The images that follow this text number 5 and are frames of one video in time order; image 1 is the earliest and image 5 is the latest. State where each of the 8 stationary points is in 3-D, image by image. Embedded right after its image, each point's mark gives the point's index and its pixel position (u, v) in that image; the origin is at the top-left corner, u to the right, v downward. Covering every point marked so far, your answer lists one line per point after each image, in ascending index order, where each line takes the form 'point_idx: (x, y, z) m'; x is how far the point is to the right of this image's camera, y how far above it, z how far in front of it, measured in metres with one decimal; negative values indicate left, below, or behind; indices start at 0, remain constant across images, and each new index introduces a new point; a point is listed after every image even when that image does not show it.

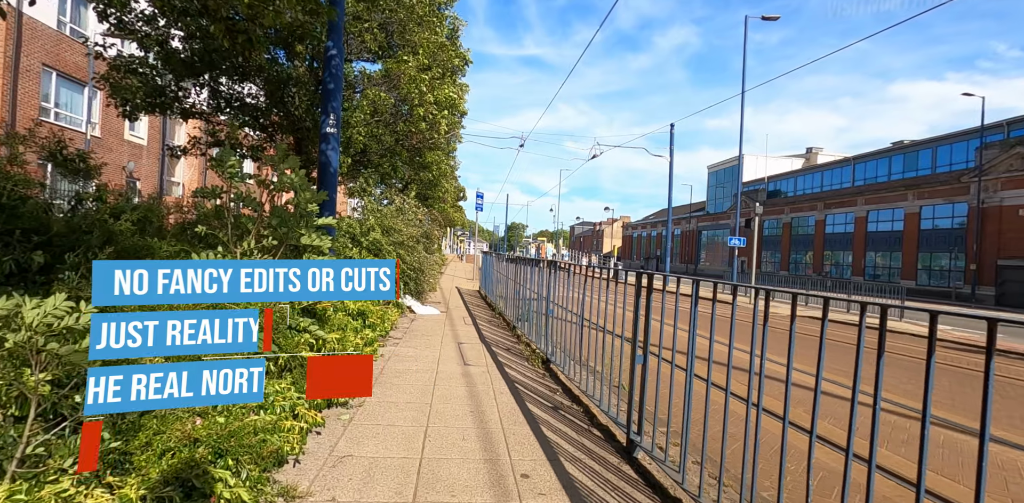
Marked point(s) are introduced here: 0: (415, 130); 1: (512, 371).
0: (-2.1, +2.6, +9.6) m
1: (0.0, -1.5, +5.5) m
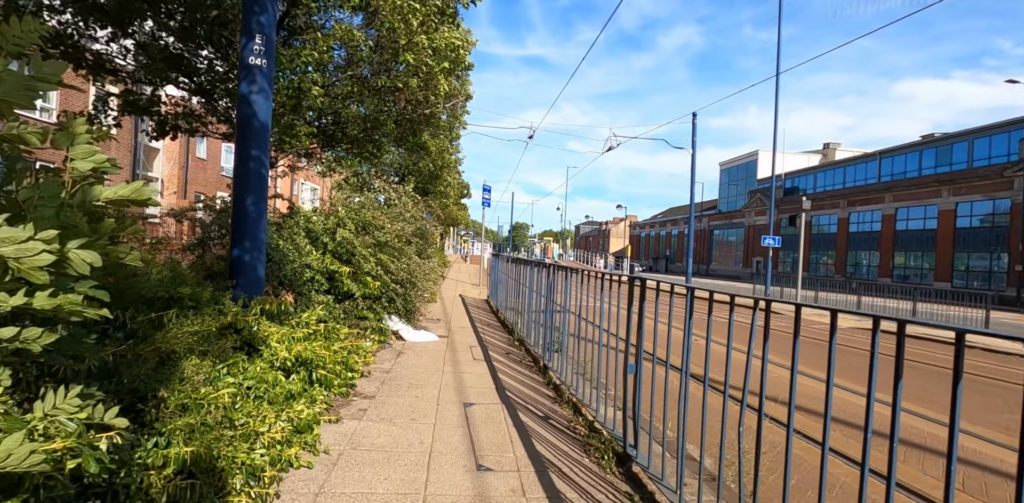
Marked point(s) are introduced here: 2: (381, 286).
0: (-1.7, +2.5, +7.1) m
1: (+0.3, -1.5, +3.0) m
2: (-1.8, -0.5, +6.2) m
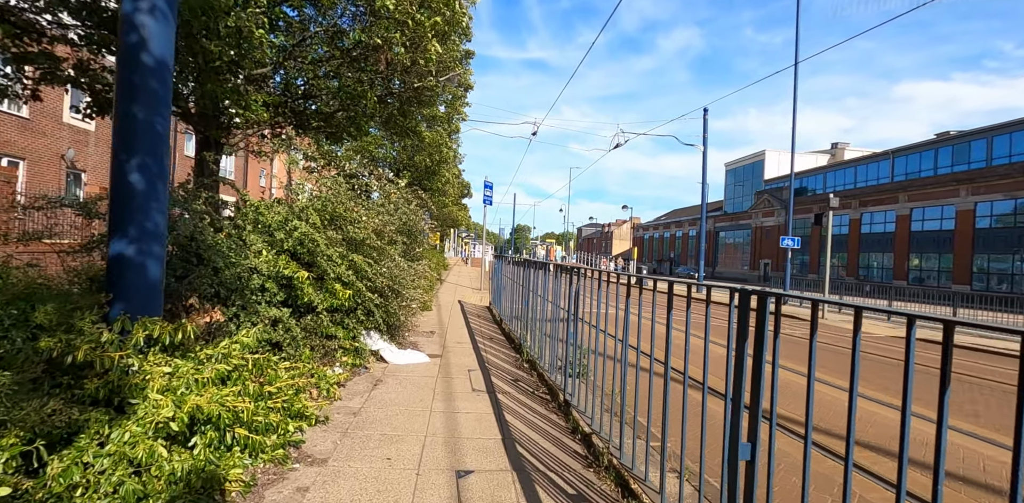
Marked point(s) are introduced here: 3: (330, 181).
0: (-1.6, +2.5, +5.7) m
1: (+0.4, -1.5, +1.6) m
2: (-1.7, -0.5, +4.9) m
3: (-2.3, +0.9, +5.7) m
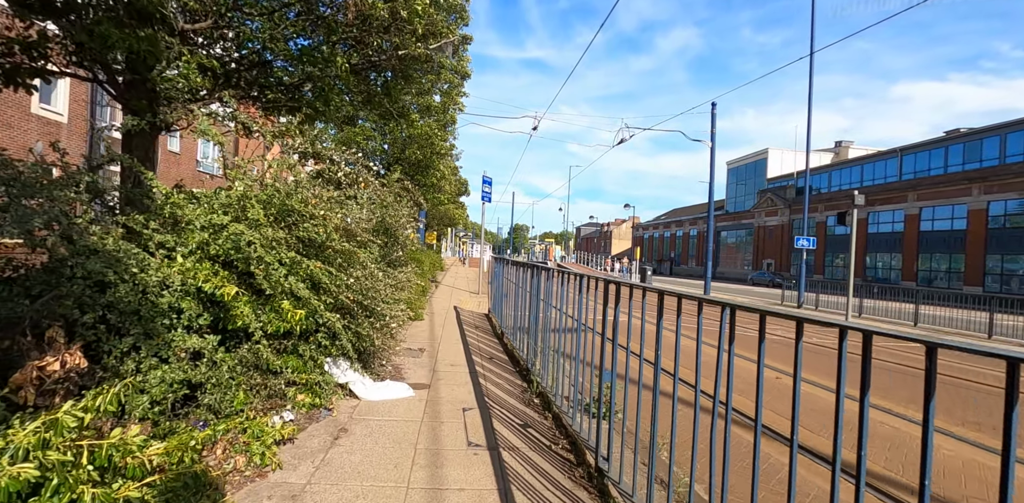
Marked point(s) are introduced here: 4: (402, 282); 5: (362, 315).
0: (-1.5, +2.5, +4.5) m
1: (+0.5, -1.6, +0.4) m
2: (-1.6, -0.5, +3.6) m
3: (-2.2, +0.8, +4.5) m
4: (-1.3, -0.4, +5.5) m
5: (-1.4, -0.6, +4.3) m
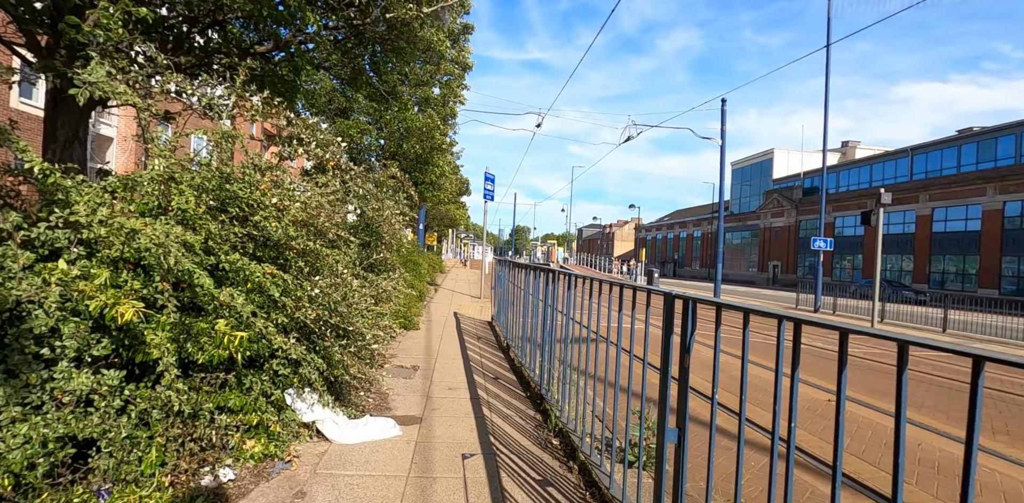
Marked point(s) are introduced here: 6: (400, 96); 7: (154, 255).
0: (-1.4, +2.5, +3.6) m
1: (+0.6, -1.6, -0.6) m
2: (-1.5, -0.5, +2.7) m
3: (-2.1, +0.8, +3.6) m
4: (-1.2, -0.4, +4.6) m
5: (-1.3, -0.6, +3.4) m
6: (-2.7, +3.8, +11.1) m
7: (-1.9, 0.0, +2.5) m
